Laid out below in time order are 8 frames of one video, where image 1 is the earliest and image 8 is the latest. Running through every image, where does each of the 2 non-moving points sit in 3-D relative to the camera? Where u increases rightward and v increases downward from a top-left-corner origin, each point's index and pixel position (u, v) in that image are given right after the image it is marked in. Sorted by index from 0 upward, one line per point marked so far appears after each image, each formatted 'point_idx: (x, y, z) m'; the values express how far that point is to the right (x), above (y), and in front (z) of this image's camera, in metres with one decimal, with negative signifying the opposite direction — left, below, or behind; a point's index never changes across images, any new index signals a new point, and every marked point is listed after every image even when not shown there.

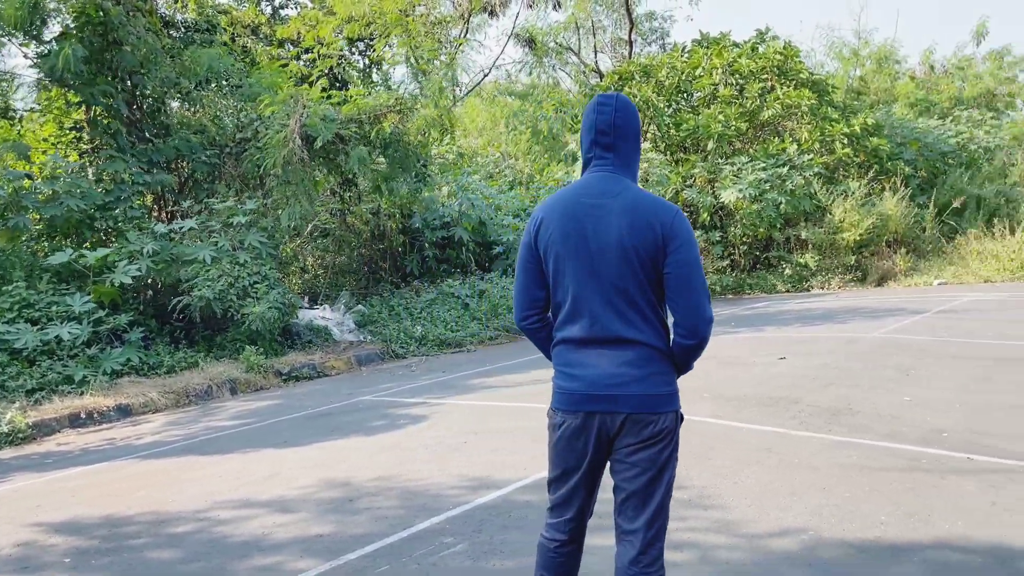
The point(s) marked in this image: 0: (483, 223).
0: (-0.6, +1.2, +15.3) m
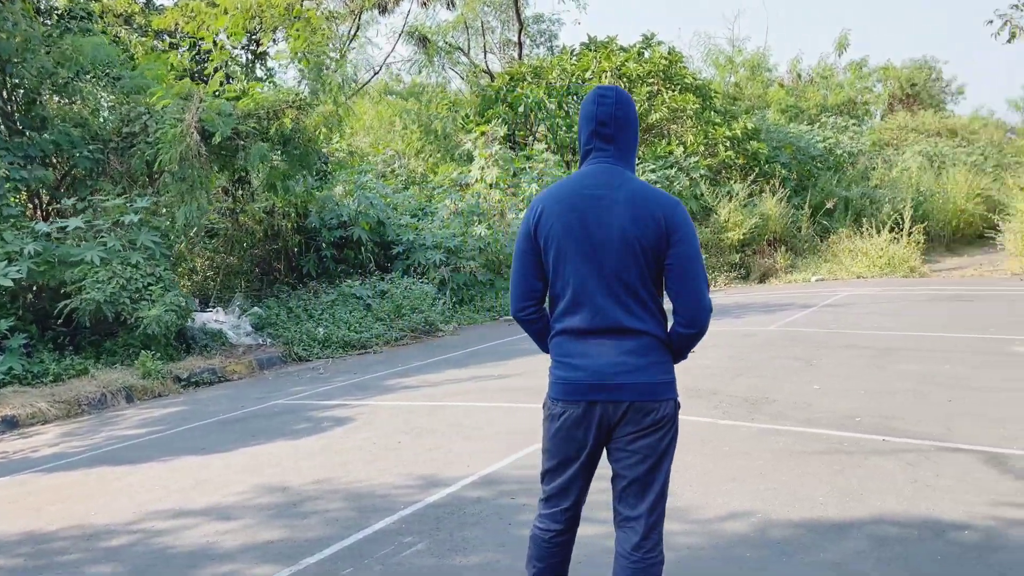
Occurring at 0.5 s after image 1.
0: (-2.3, +1.2, +15.1) m
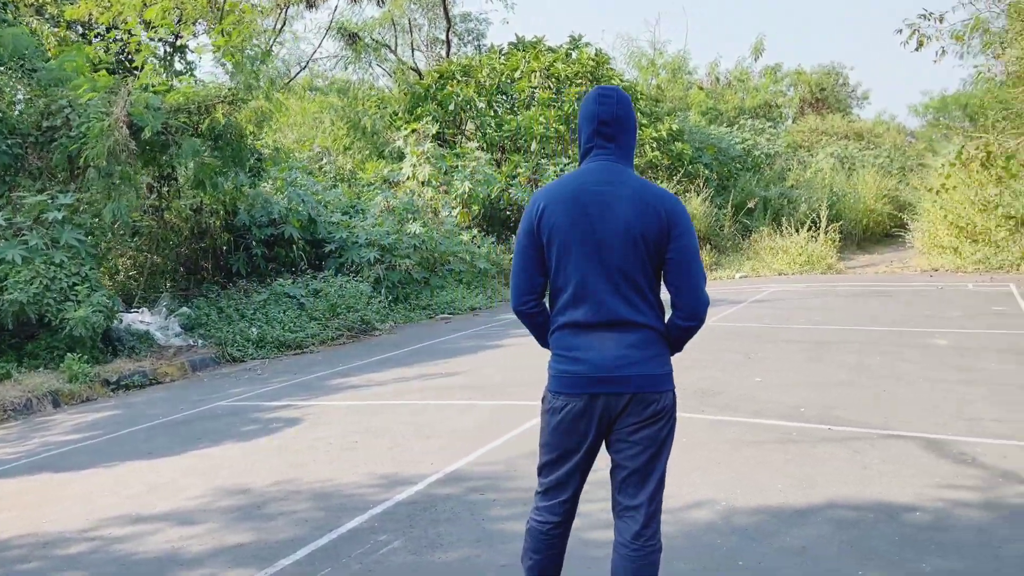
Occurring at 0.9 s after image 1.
0: (-3.4, +1.2, +14.8) m
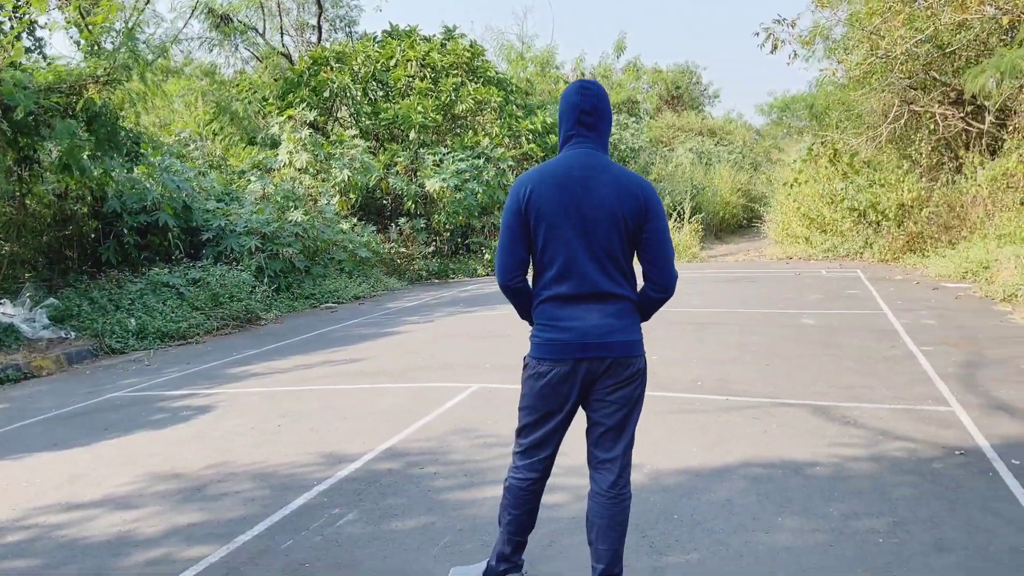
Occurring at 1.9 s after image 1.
0: (-5.4, +1.4, +14.4) m
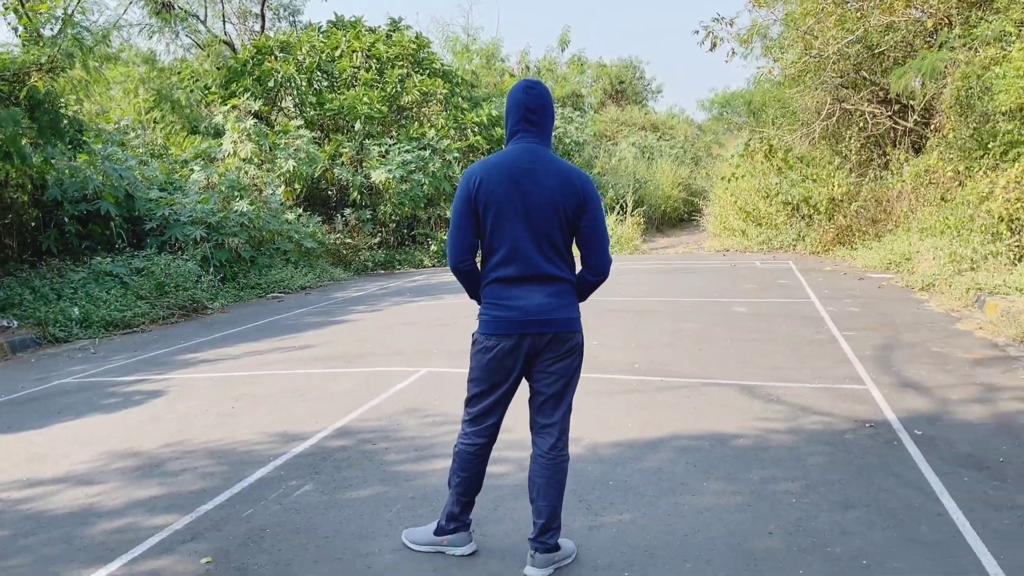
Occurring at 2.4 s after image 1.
0: (-6.3, +1.5, +14.3) m
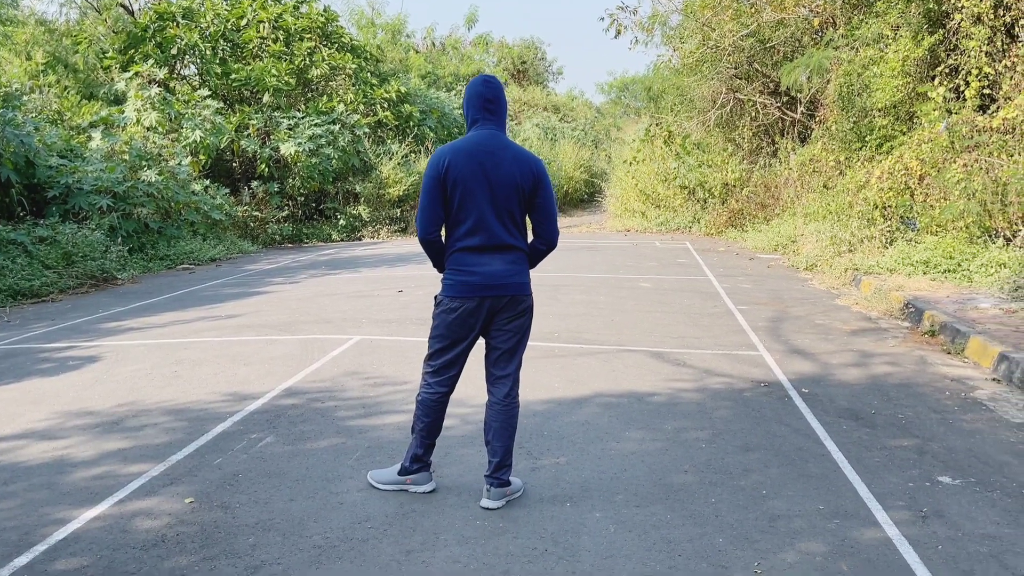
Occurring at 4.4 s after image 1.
0: (-7.7, +2.0, +13.9) m
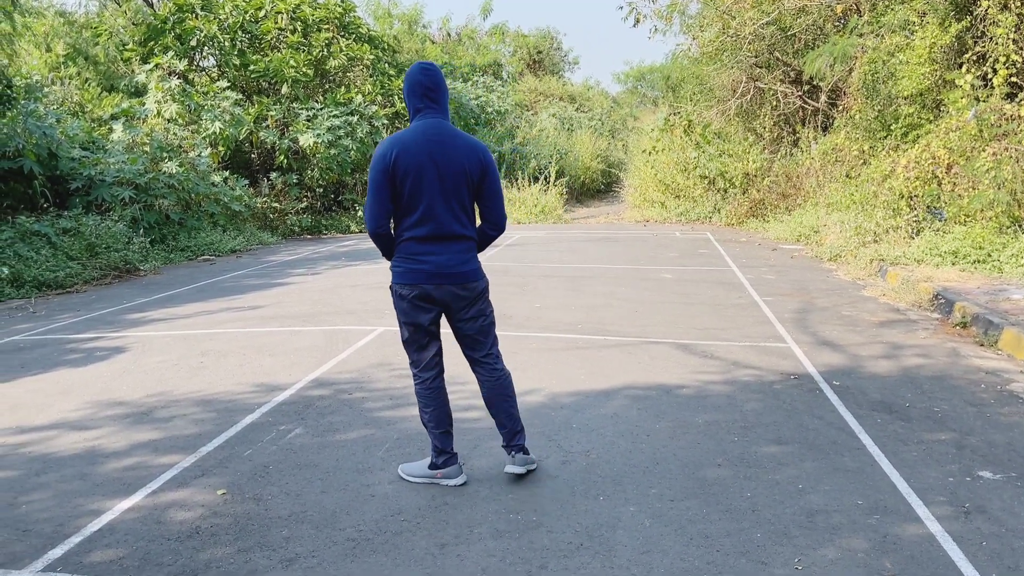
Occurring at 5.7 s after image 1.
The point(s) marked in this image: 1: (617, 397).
0: (-7.3, +2.2, +13.9) m
1: (+0.6, -0.7, +5.4) m
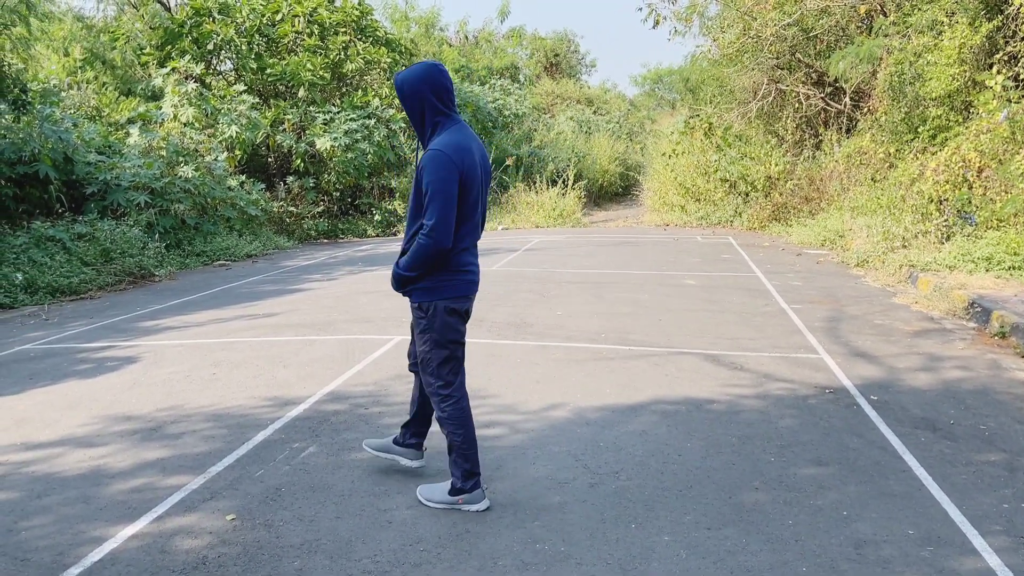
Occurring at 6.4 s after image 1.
0: (-7.0, +2.1, +13.9) m
1: (+0.8, -0.7, +5.2) m
